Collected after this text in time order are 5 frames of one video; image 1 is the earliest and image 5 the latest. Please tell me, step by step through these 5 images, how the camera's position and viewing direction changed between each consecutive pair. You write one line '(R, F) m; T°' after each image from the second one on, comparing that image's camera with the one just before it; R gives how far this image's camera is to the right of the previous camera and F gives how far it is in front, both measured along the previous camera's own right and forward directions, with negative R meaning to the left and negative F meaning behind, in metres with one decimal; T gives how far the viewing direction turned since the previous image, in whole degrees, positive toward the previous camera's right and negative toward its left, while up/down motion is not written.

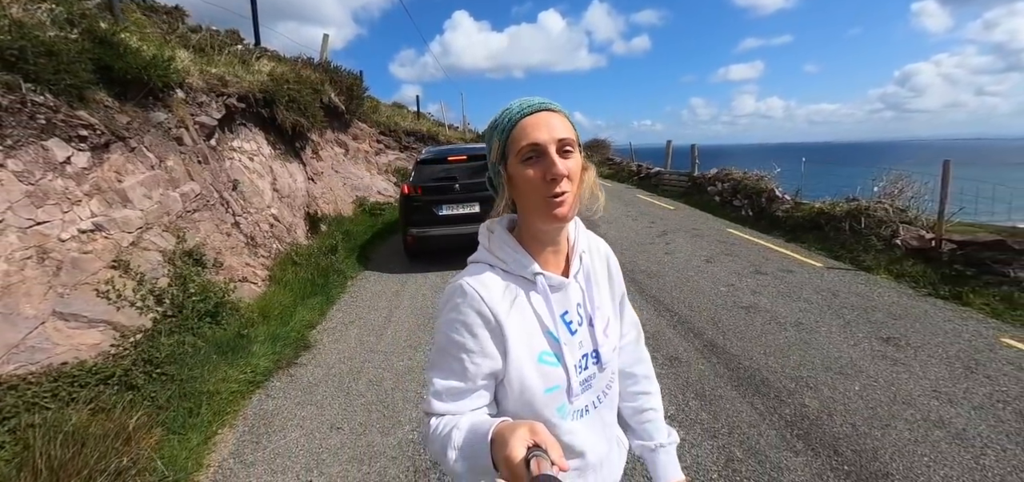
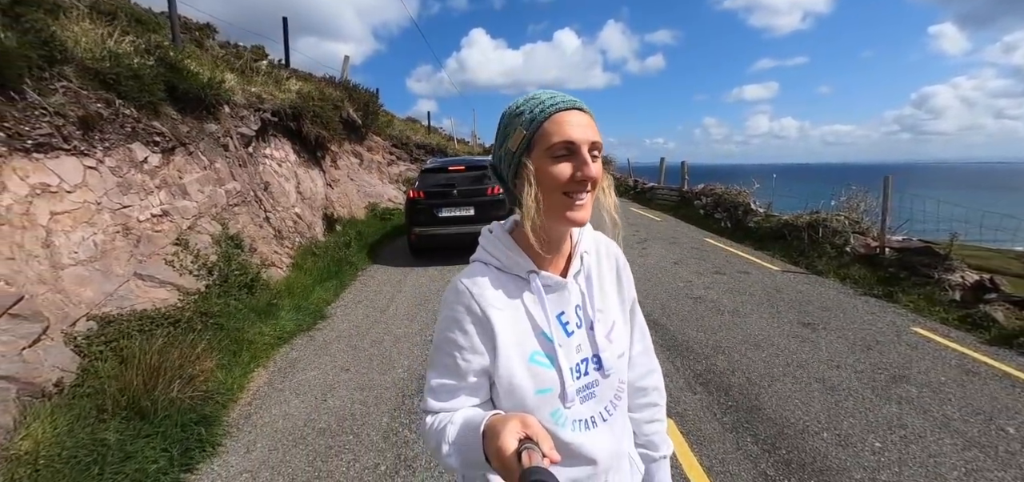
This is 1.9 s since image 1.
(+0.4, -0.9) m; -2°
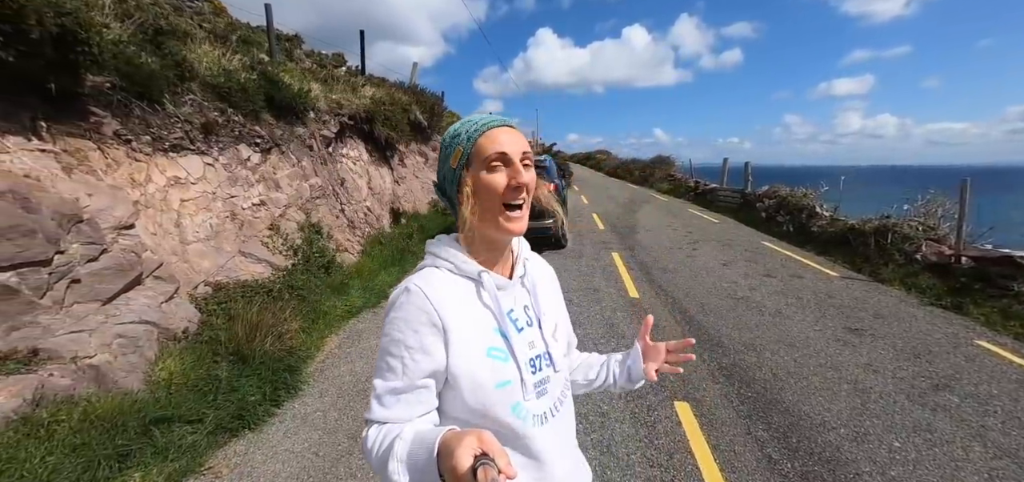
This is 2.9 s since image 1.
(+0.2, -0.4) m; -8°
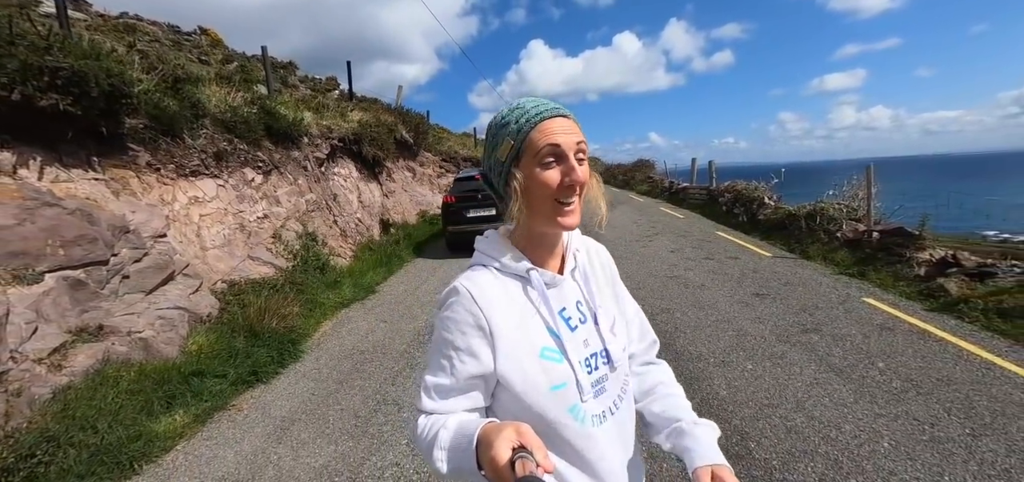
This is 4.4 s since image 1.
(+0.6, -1.0) m; 0°
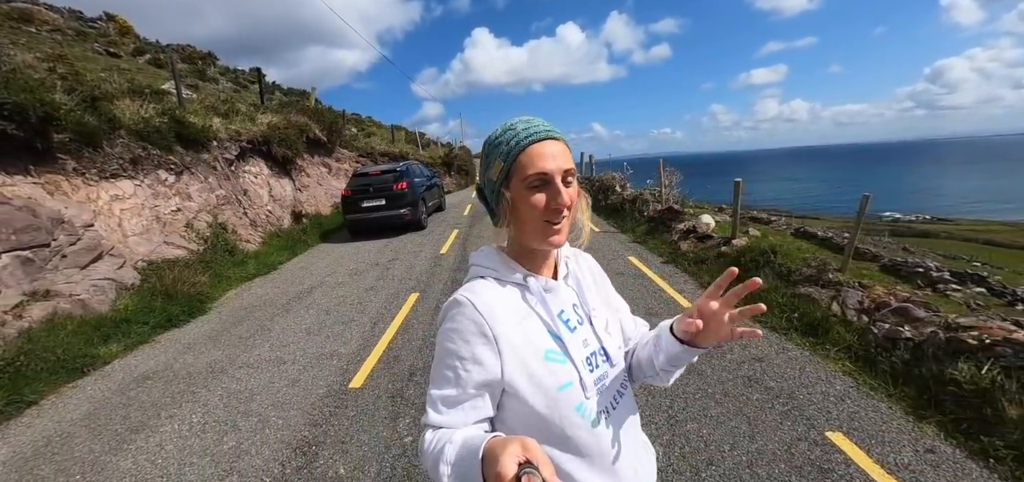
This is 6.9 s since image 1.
(+1.7, -2.2) m; +7°
